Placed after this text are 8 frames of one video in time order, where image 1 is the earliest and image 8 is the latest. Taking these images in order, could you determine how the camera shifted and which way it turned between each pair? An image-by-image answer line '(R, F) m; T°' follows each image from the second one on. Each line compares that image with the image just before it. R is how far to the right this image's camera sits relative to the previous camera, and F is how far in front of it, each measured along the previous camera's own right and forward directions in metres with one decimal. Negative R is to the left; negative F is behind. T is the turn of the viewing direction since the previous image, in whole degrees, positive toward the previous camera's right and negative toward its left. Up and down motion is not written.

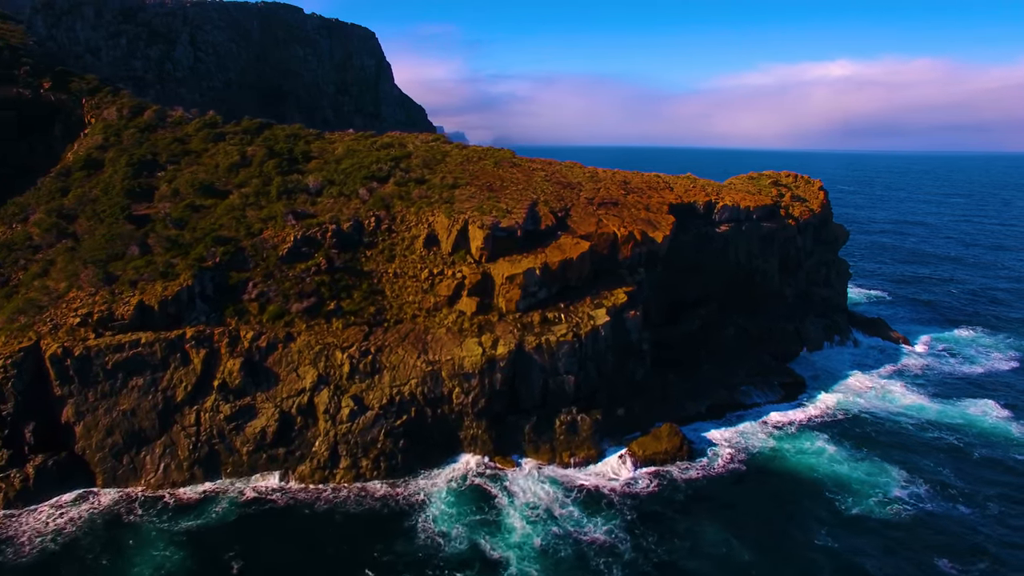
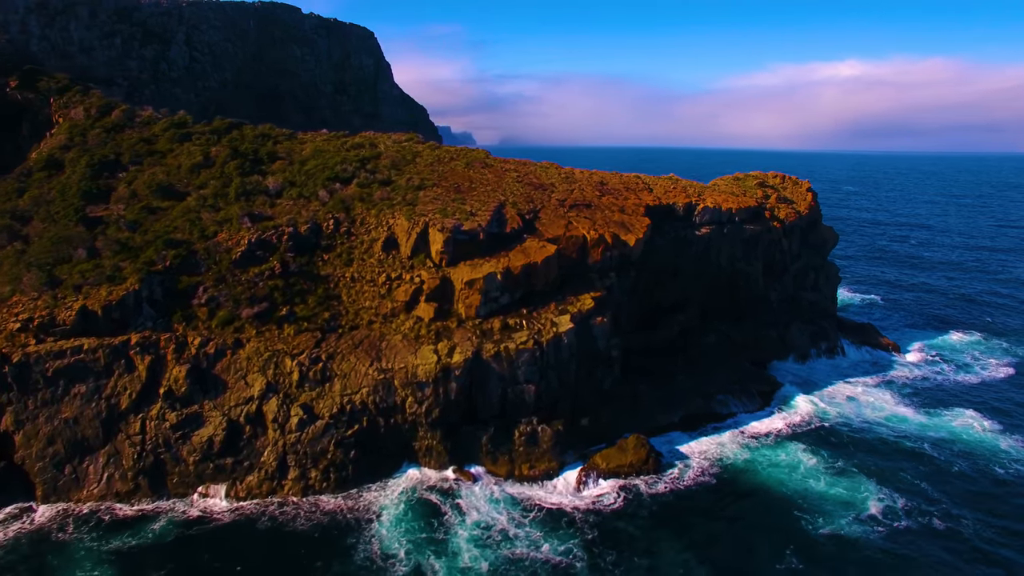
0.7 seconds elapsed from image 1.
(+2.4, +1.2) m; -1°
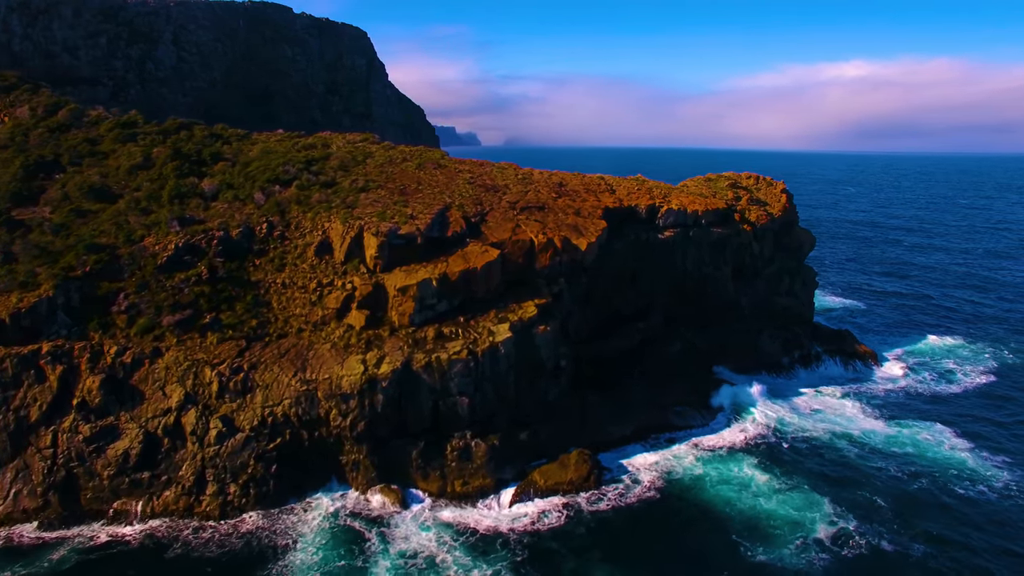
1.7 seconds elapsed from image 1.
(+3.4, +1.5) m; -1°
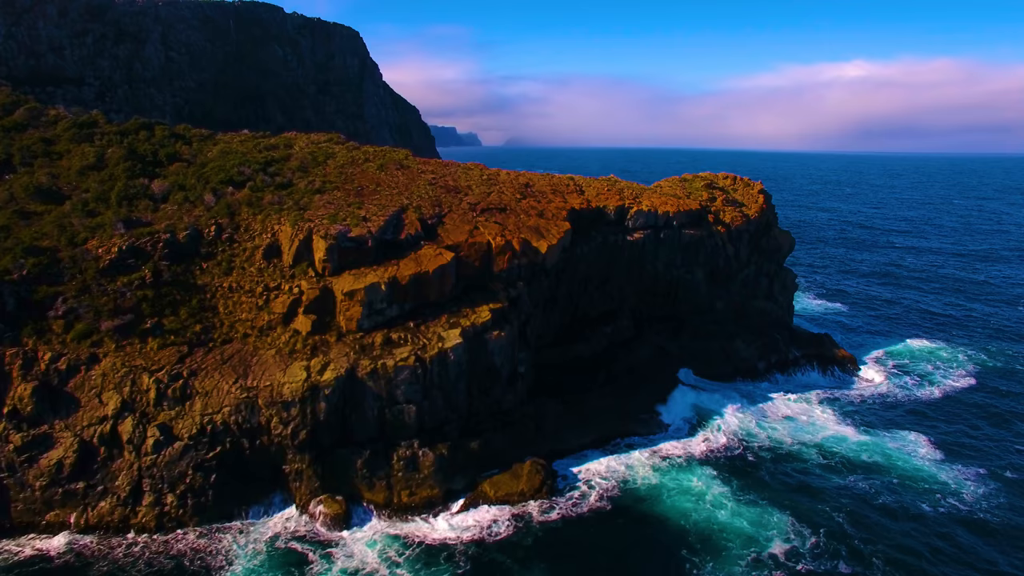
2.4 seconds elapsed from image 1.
(+2.4, +0.9) m; 0°
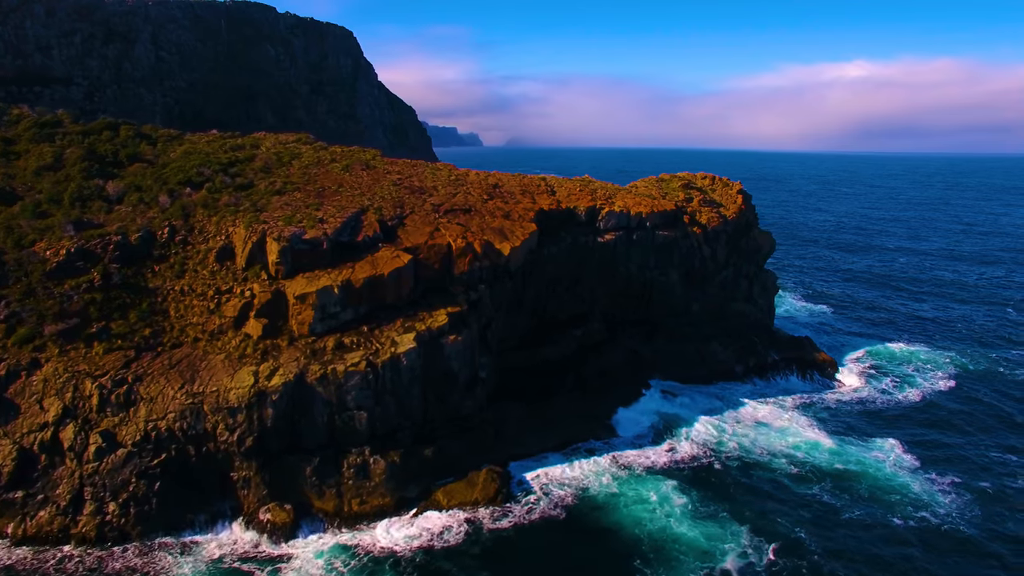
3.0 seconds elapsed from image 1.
(+2.1, +0.7) m; 0°
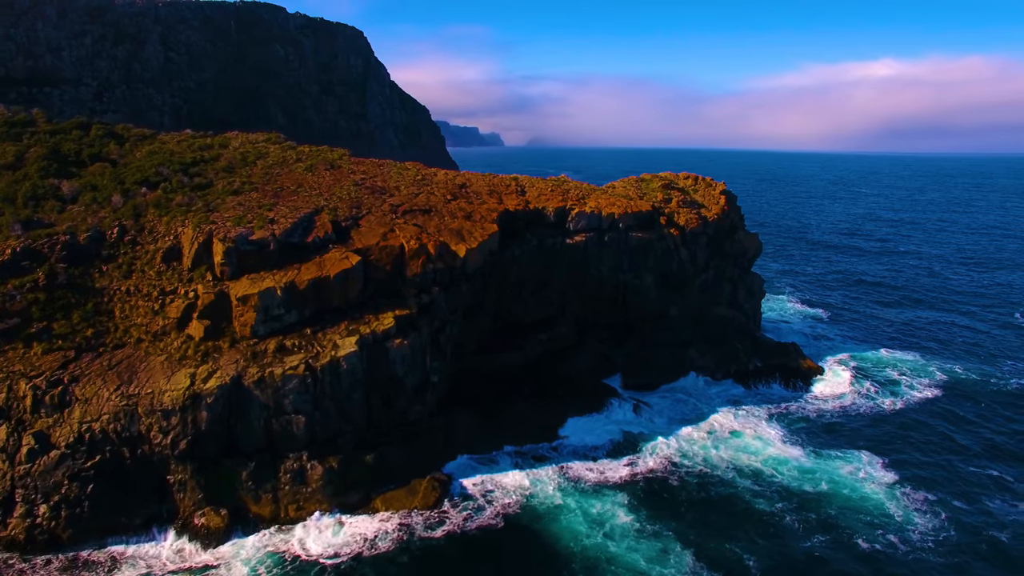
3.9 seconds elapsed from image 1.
(+3.4, +0.8) m; -2°
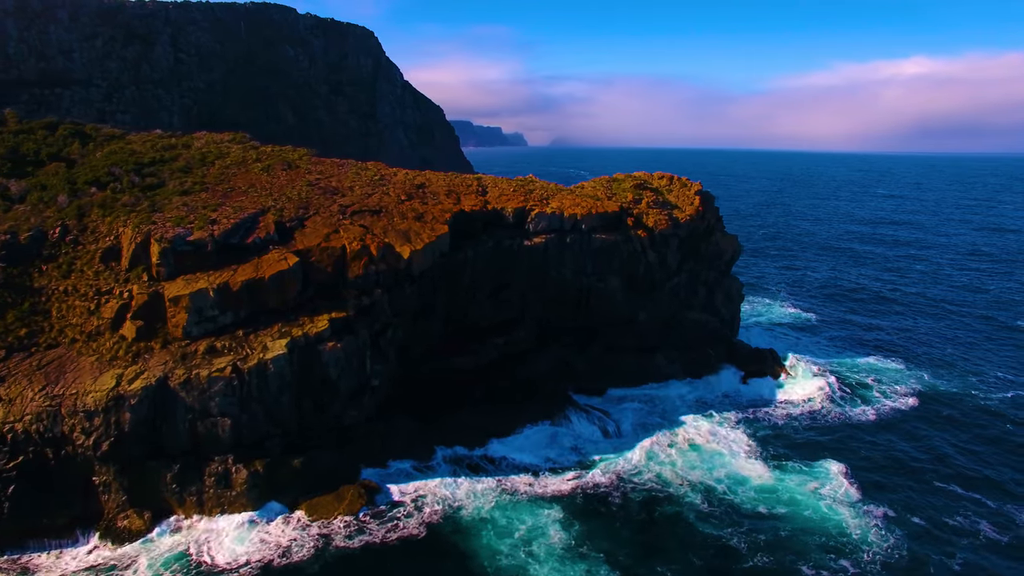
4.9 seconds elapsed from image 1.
(+4.0, +0.8) m; -2°
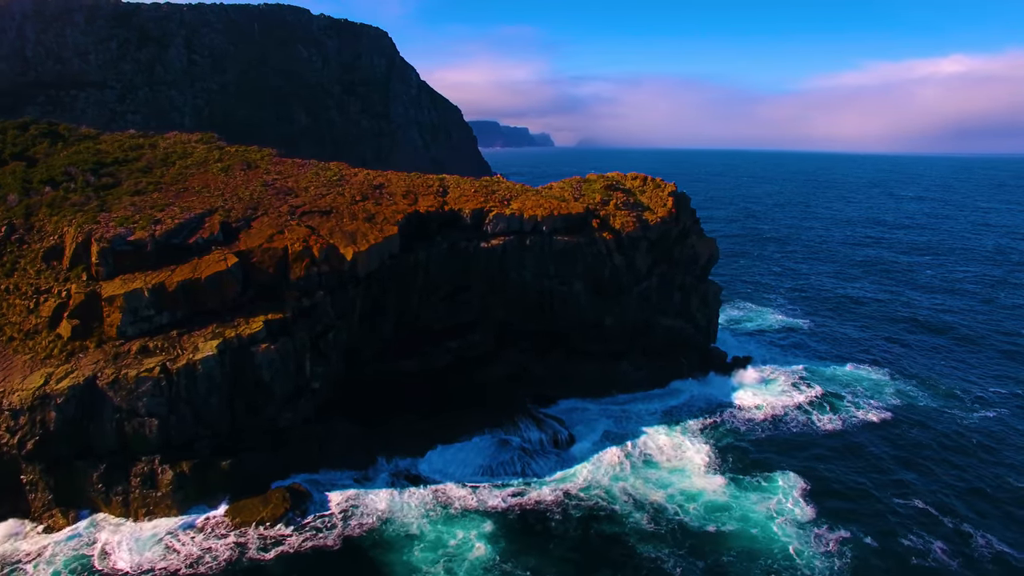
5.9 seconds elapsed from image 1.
(+4.1, +0.7) m; -2°
